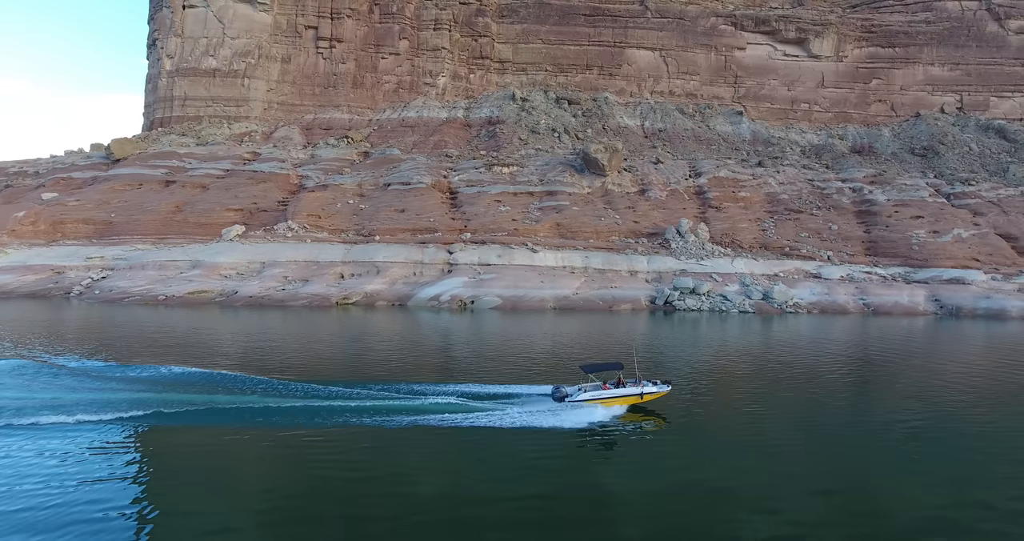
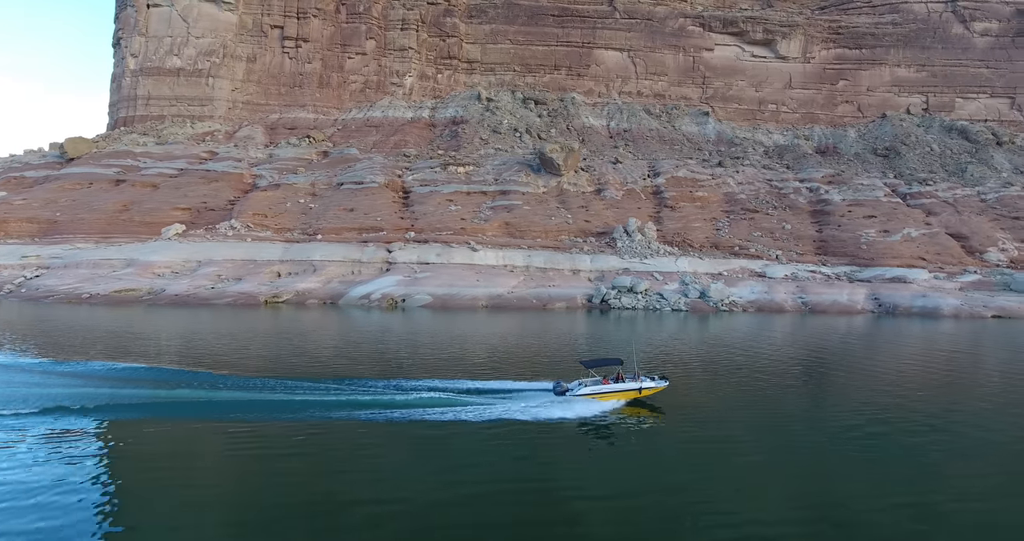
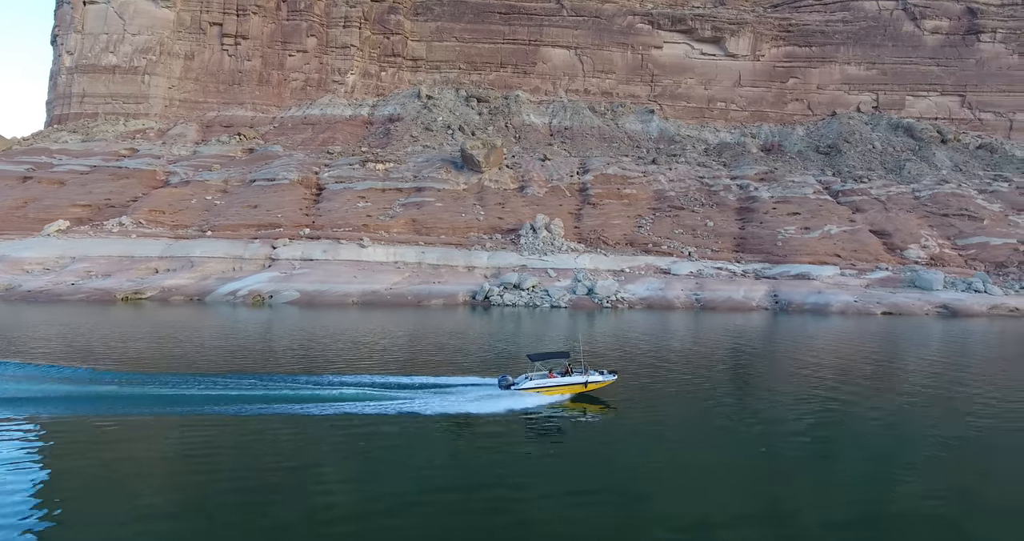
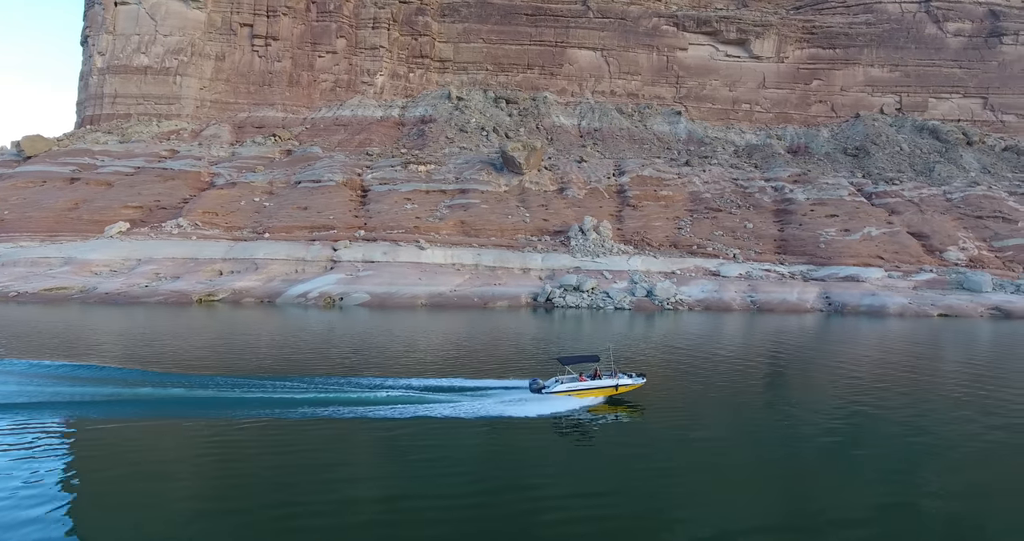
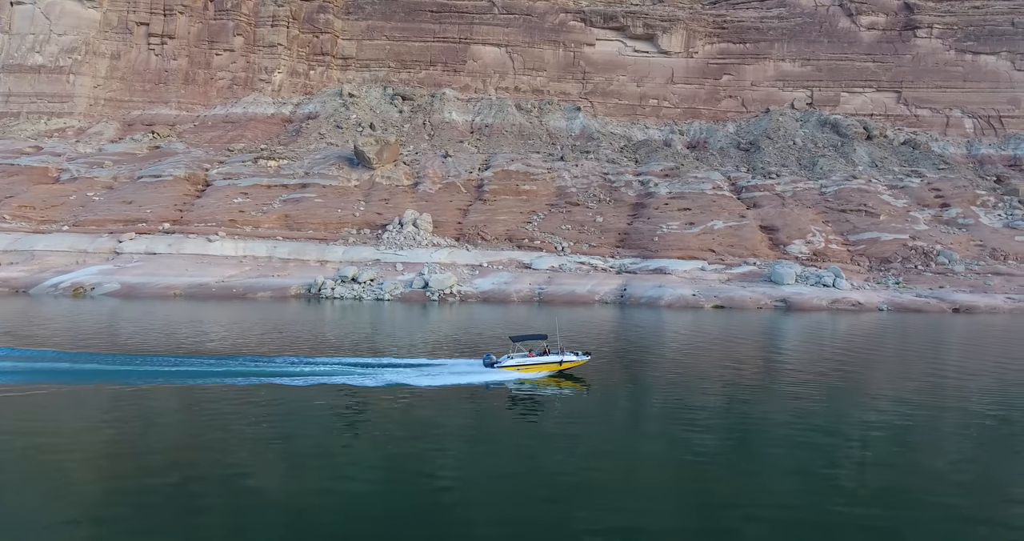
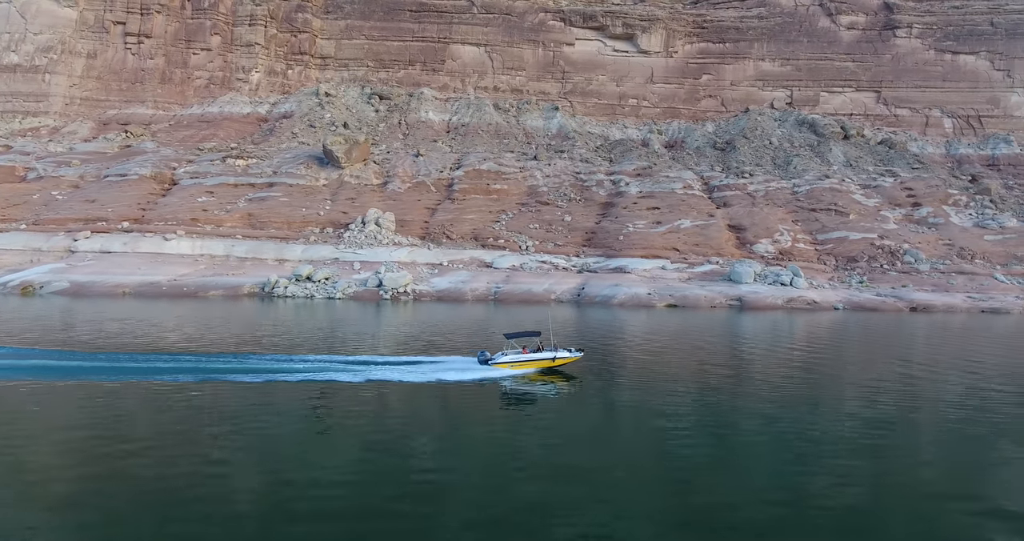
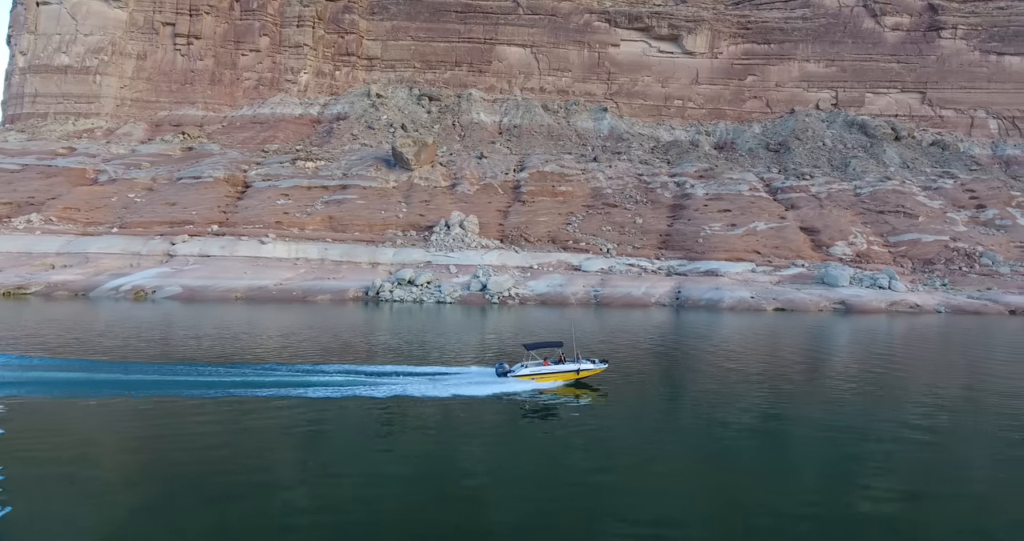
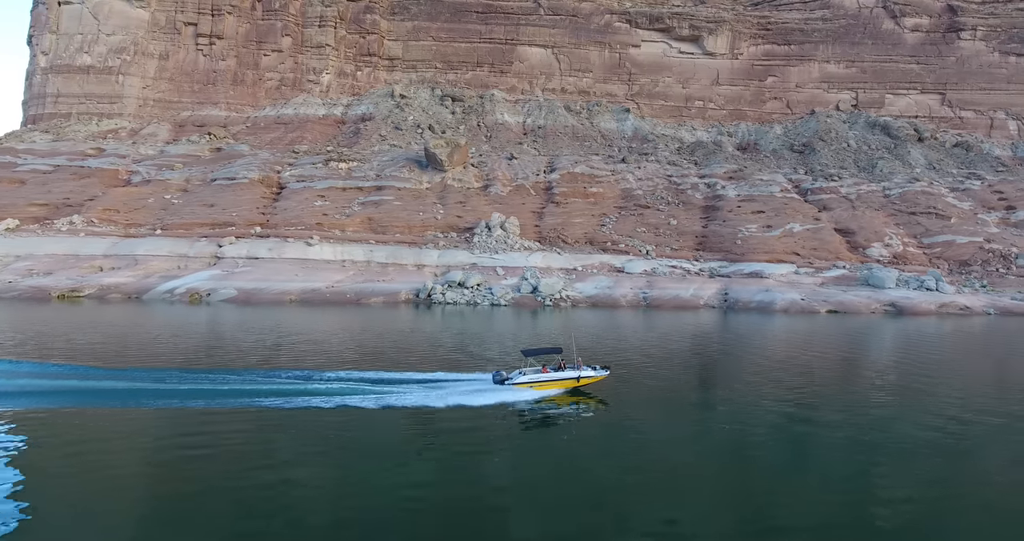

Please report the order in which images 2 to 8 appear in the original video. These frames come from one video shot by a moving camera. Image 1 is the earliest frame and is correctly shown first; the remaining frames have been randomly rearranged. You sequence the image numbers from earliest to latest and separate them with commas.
2, 4, 3, 8, 7, 5, 6
